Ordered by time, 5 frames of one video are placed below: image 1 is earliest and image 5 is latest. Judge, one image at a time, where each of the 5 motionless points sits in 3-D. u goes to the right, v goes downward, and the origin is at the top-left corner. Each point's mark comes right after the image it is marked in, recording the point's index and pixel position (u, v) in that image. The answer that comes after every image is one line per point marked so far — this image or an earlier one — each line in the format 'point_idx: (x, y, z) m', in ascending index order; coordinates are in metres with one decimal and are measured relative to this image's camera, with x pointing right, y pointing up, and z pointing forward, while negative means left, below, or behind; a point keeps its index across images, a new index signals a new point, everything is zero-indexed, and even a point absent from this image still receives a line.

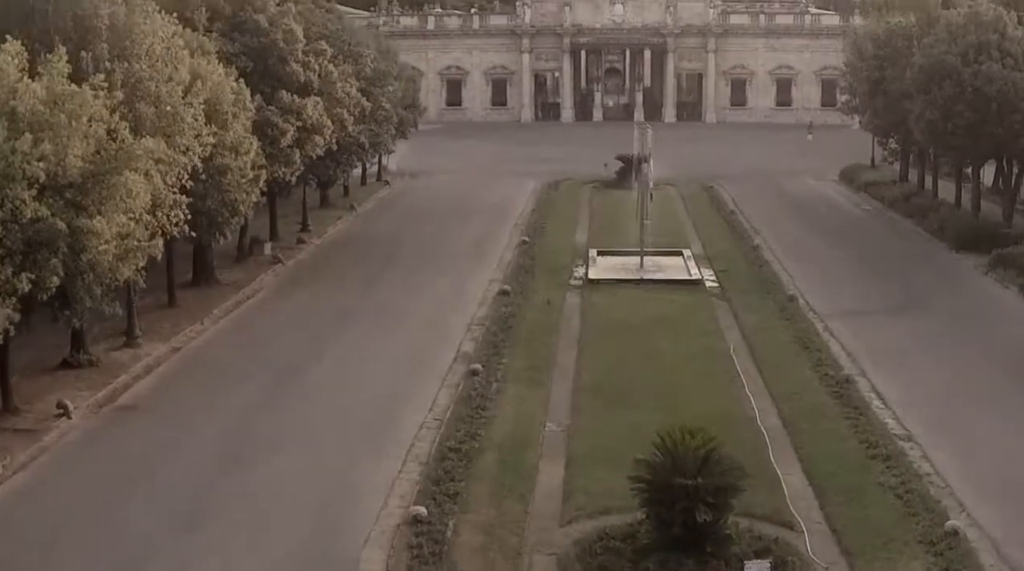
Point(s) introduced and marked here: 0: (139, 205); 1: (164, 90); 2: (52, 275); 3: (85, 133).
0: (-5.0, +1.0, +17.5) m
1: (-5.1, +2.9, +19.0) m
2: (-5.7, +0.1, +16.3) m
3: (-5.5, +1.9, +16.6) m
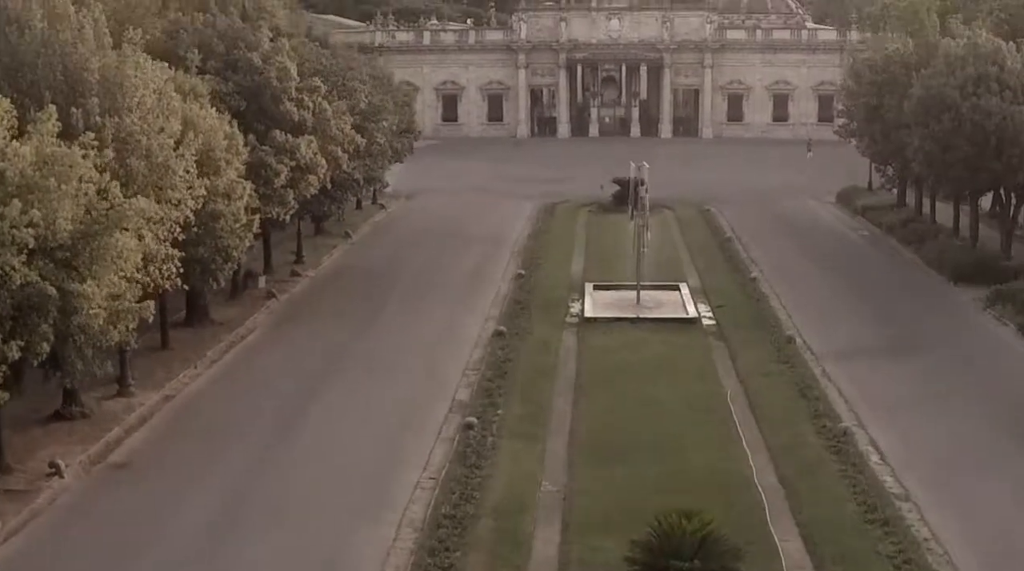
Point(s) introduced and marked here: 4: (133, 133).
0: (-5.1, +0.2, +17.3) m
1: (-5.1, +2.1, +18.8) m
2: (-5.8, -0.7, +16.1) m
3: (-5.5, +1.1, +16.4) m
4: (-5.4, +2.2, +18.5) m
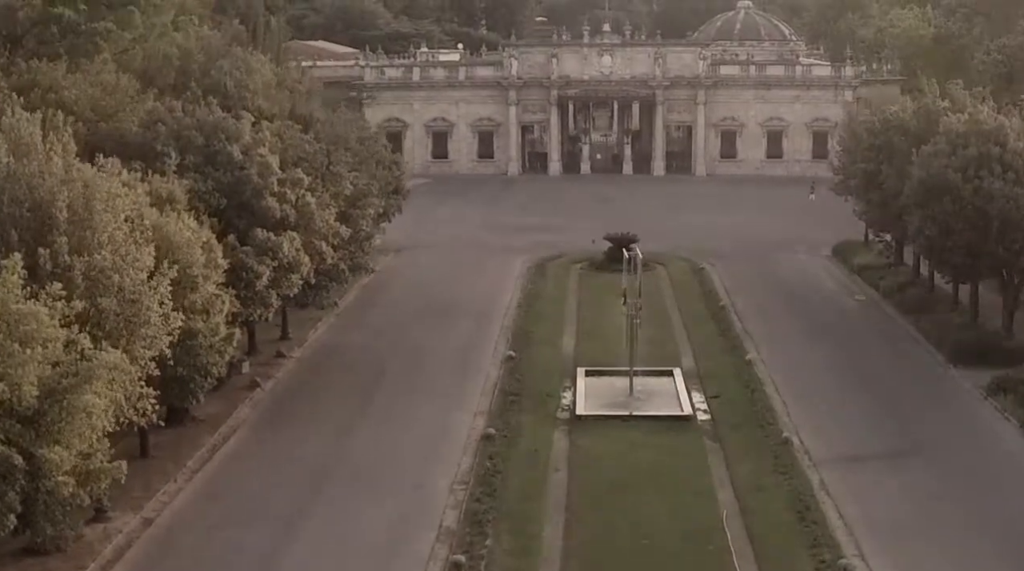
0: (-5.2, -1.7, +16.5) m
1: (-5.3, +0.1, +18.1) m
2: (-6.0, -2.7, +15.3) m
3: (-5.7, -0.8, +15.7) m
4: (-5.6, +0.2, +17.7) m
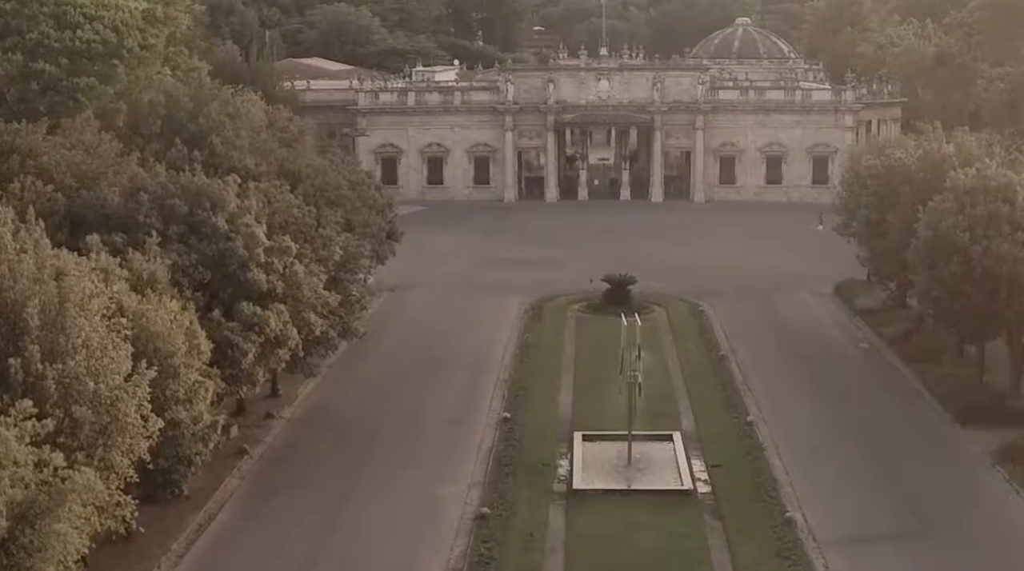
0: (-5.3, -3.1, +15.7) m
1: (-5.4, -1.3, +17.3) m
2: (-6.0, -4.1, +14.5) m
3: (-5.8, -2.2, +14.9) m
4: (-5.6, -1.2, +16.9) m
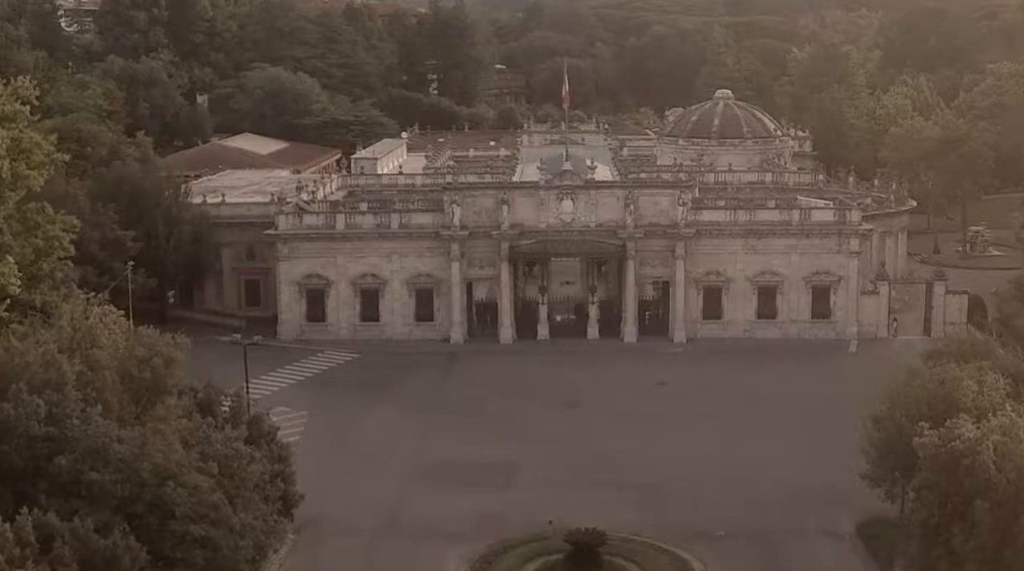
0: (-6.2, -9.8, +6.4) m
1: (-6.4, -8.0, +8.0) m
2: (-6.9, -10.8, +5.2) m
3: (-6.7, -9.0, +5.6) m
4: (-6.6, -7.9, +7.6) m
